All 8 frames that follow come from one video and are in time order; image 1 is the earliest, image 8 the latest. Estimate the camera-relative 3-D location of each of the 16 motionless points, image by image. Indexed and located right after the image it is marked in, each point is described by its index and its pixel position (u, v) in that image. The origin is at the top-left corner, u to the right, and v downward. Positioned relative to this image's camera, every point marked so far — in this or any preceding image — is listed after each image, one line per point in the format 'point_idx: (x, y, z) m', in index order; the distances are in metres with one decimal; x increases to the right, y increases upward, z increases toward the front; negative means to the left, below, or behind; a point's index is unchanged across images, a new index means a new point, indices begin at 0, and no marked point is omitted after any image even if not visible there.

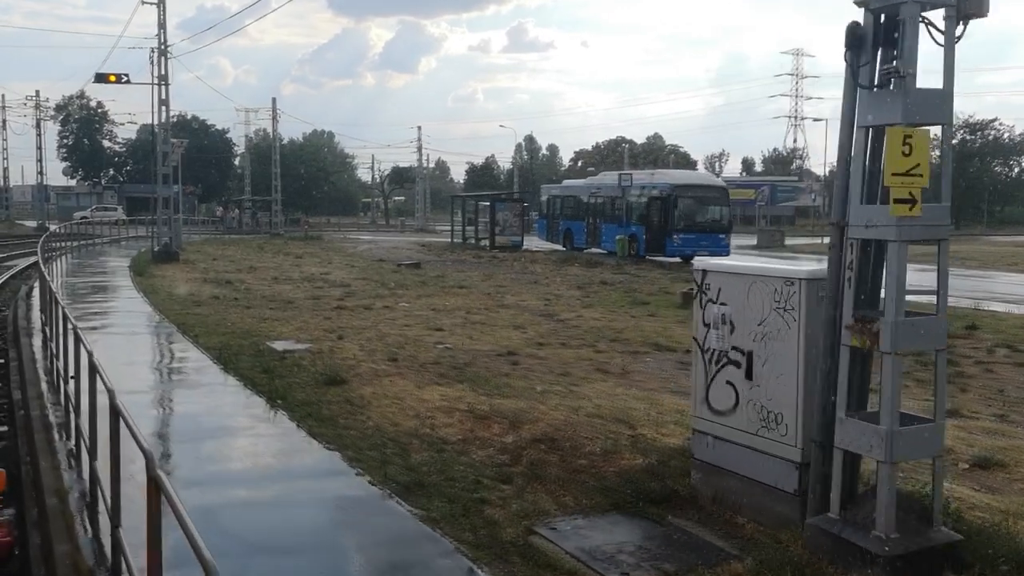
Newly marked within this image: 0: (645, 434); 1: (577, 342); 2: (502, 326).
0: (+1.2, -1.3, +8.3) m
1: (+1.0, -0.8, +14.6) m
2: (-0.2, -0.7, +16.5) m
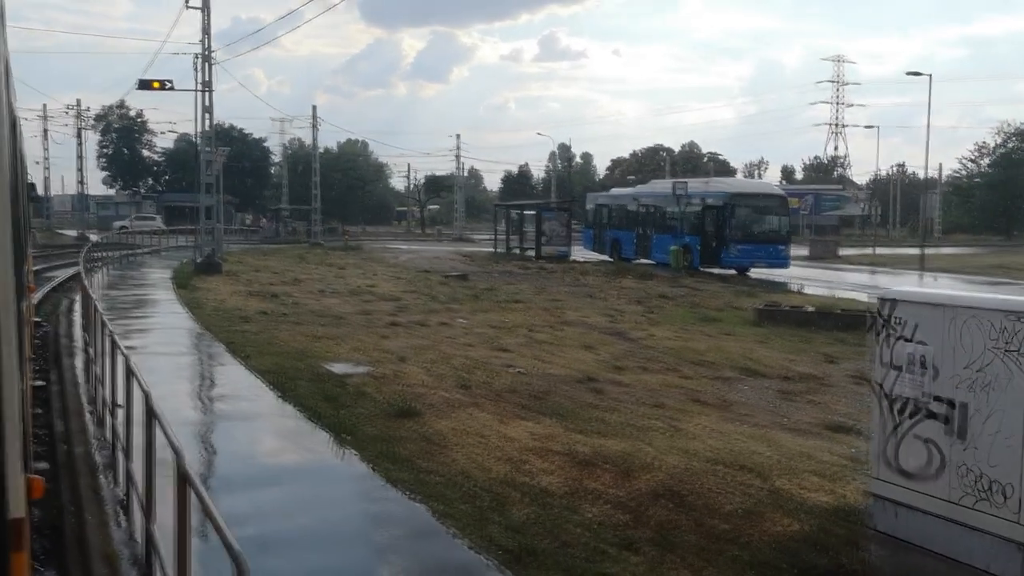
0: (+2.0, -1.5, +7.0) m
1: (+2.1, -1.1, +13.4) m
2: (+1.0, -0.9, +15.3) m
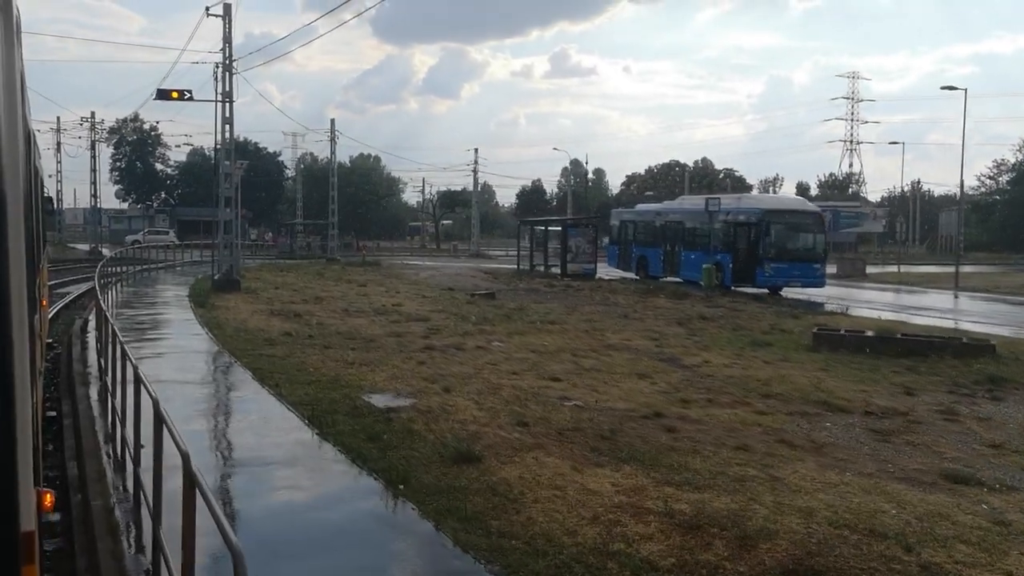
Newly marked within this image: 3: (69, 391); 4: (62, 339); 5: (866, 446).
0: (+2.7, -1.7, +5.9) m
1: (+2.8, -1.4, +12.2) m
2: (+1.7, -1.3, +14.2) m
3: (-6.0, -1.4, +13.0) m
4: (-8.6, -1.0, +18.3) m
5: (+3.6, -1.6, +9.6) m
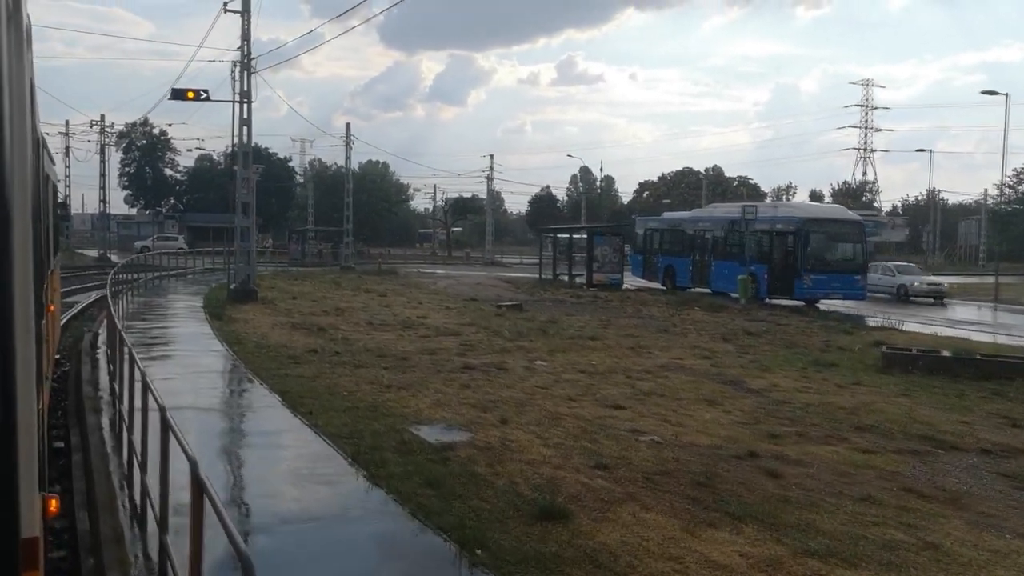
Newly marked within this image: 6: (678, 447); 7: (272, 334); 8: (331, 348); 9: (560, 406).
0: (+3.3, -1.9, +4.5) m
1: (+3.5, -1.7, +10.8) m
2: (+2.4, -1.5, +12.8) m
3: (-5.3, -1.6, +11.7) m
4: (-7.9, -1.2, +16.9) m
5: (+4.3, -1.8, +8.2) m
6: (+1.7, -1.6, +9.8) m
7: (-4.8, -0.9, +19.0) m
8: (-3.3, -1.1, +17.2) m
9: (+0.6, -1.5, +12.0) m
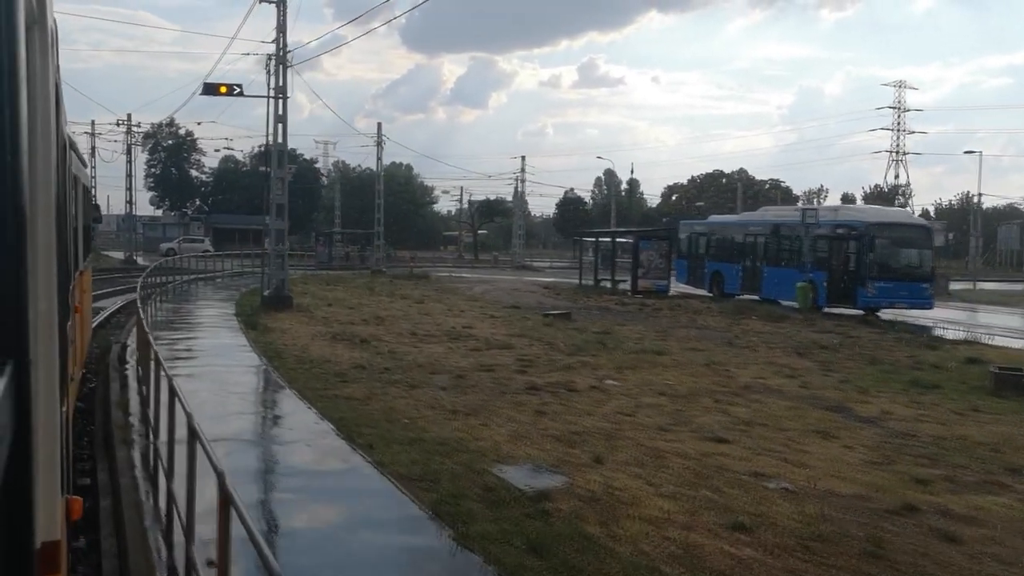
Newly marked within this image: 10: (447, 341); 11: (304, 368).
0: (+4.1, -2.0, +2.8) m
1: (+4.5, -1.8, +9.2) m
2: (+3.4, -1.7, +11.2) m
3: (-4.3, -1.7, +10.2) m
4: (-6.8, -1.3, +15.5) m
5: (+5.2, -2.0, +6.5) m
6: (+2.6, -1.8, +8.2) m
7: (-3.7, -1.1, +17.6) m
8: (-2.2, -1.2, +15.7) m
9: (+1.6, -1.6, +10.4) m
10: (-1.3, -1.1, +19.4) m
11: (-3.3, -1.3, +15.0) m
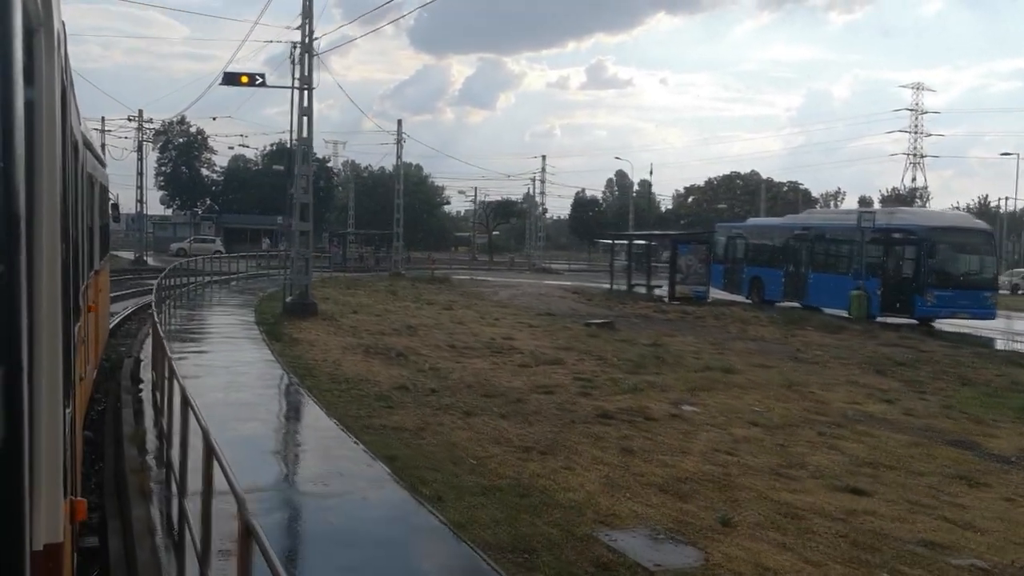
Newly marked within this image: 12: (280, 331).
0: (+4.9, -2.2, +1.1) m
1: (+5.3, -2.0, +7.4) m
2: (+4.3, -1.9, +9.4) m
3: (-3.5, -1.9, +8.5) m
4: (-5.9, -1.5, +13.8) m
5: (+6.0, -2.2, +4.7) m
6: (+3.4, -2.0, +6.4) m
7: (-2.8, -1.2, +15.8) m
8: (-1.3, -1.4, +14.0) m
9: (+2.4, -1.8, +8.6) m
10: (-0.4, -1.3, +17.6) m
11: (-2.4, -1.4, +13.3) m
12: (-4.7, -0.9, +19.4) m
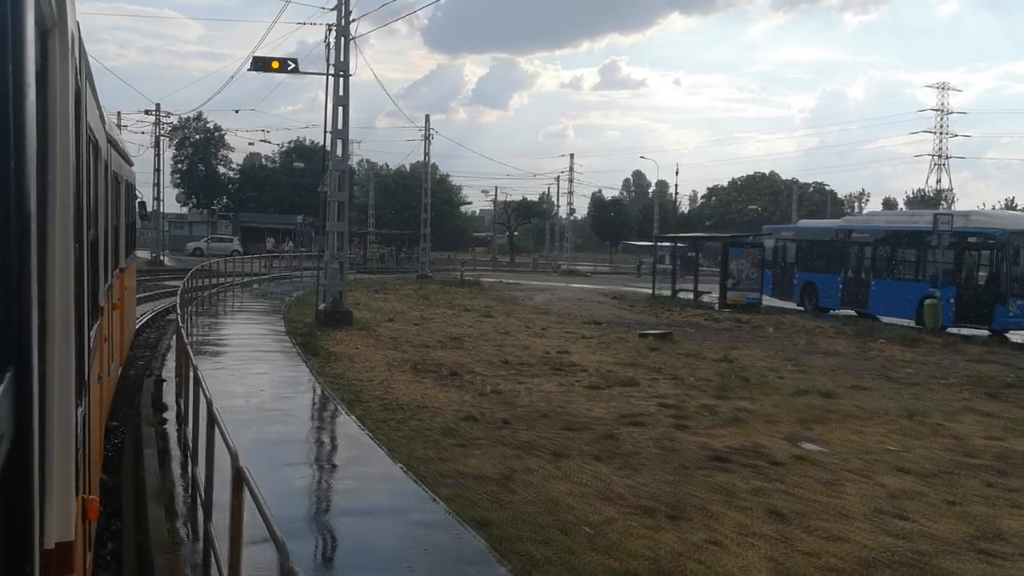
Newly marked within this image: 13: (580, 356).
0: (+5.8, -2.4, -1.0) m
1: (+6.2, -2.2, +5.3) m
2: (+5.2, -2.1, +7.4) m
3: (-2.5, -2.0, +6.5) m
4: (-4.9, -1.6, +11.9) m
5: (+6.9, -2.4, +2.7) m
6: (+4.4, -2.2, +4.4) m
7: (-1.7, -1.4, +13.9) m
8: (-0.3, -1.6, +12.0) m
9: (+3.4, -2.0, +6.6) m
10: (+0.7, -1.4, +15.6) m
11: (-1.4, -1.6, +11.4) m
12: (-3.6, -1.0, +17.4) m
13: (+1.4, -1.3, +18.5) m
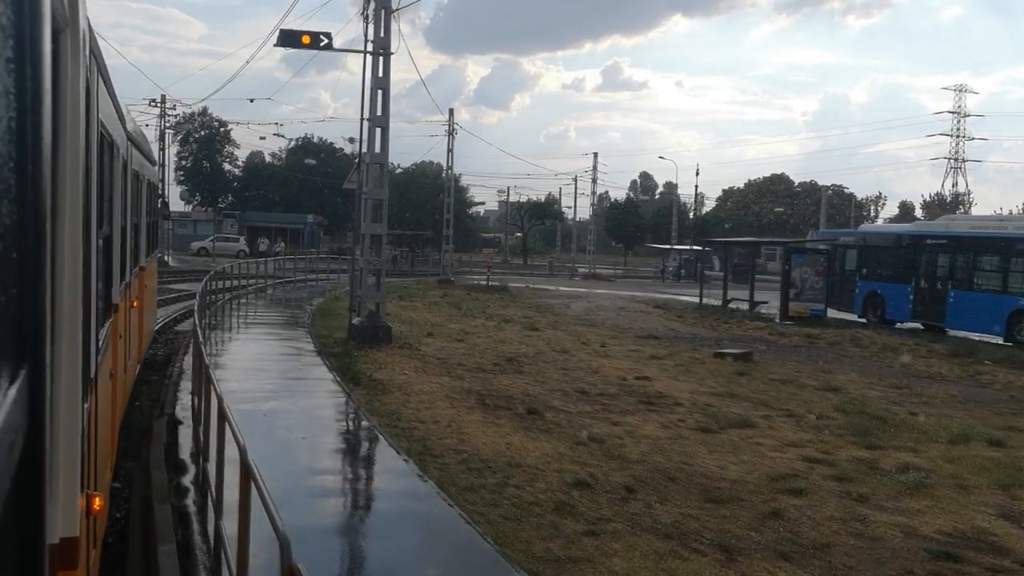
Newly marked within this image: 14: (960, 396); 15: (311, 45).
0: (+6.9, -2.7, -3.8) m
1: (+7.4, -2.5, +2.5) m
2: (+6.4, -2.4, +4.6) m
3: (-1.4, -2.2, +3.7) m
4: (-3.7, -1.8, +9.1) m
5: (+8.1, -2.7, -0.1) m
6: (+5.5, -2.4, +1.6) m
7: (-0.5, -1.6, +11.1) m
8: (+0.9, -1.8, +9.2) m
9: (+4.5, -2.3, +3.8) m
10: (+1.9, -1.7, +12.8) m
11: (-0.2, -1.8, +8.6) m
12: (-2.4, -1.2, +14.7) m
13: (+2.5, -1.6, +15.8) m
14: (+7.6, -1.8, +16.1) m
15: (-3.5, +4.2, +16.4) m
